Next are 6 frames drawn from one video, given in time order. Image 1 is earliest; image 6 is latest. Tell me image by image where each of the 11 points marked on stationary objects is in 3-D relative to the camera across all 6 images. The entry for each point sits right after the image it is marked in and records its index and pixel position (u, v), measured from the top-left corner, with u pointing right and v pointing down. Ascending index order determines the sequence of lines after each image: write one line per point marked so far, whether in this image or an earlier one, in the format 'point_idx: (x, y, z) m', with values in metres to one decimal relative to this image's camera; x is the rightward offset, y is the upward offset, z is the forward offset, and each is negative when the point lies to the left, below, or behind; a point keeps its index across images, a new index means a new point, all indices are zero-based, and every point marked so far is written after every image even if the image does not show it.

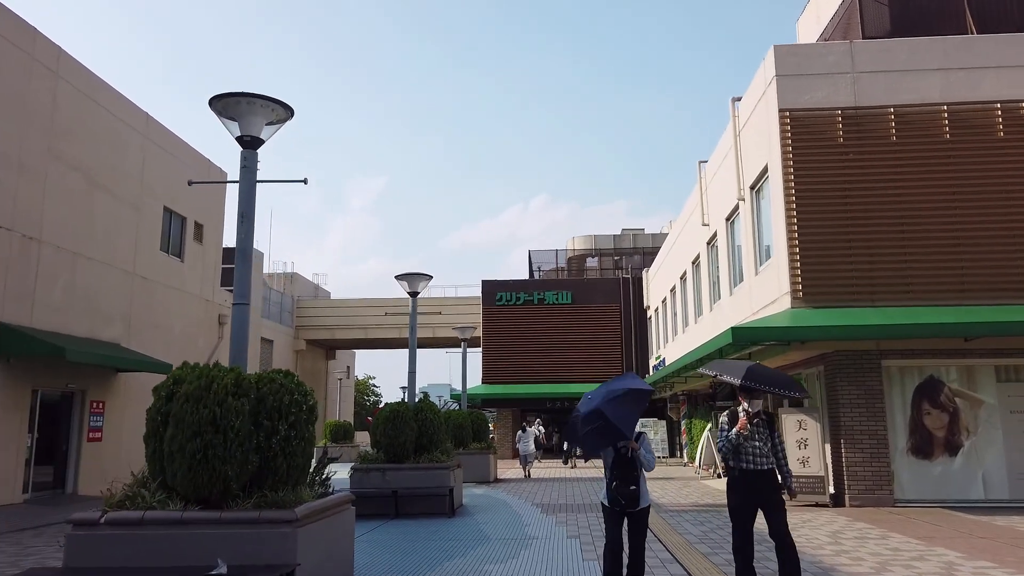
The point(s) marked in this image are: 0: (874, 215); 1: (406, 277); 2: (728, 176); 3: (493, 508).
0: (+6.4, +1.3, +13.7) m
1: (-2.0, +0.2, +14.5) m
2: (+5.0, +2.6, +17.7) m
3: (-0.4, -4.0, +14.0) m
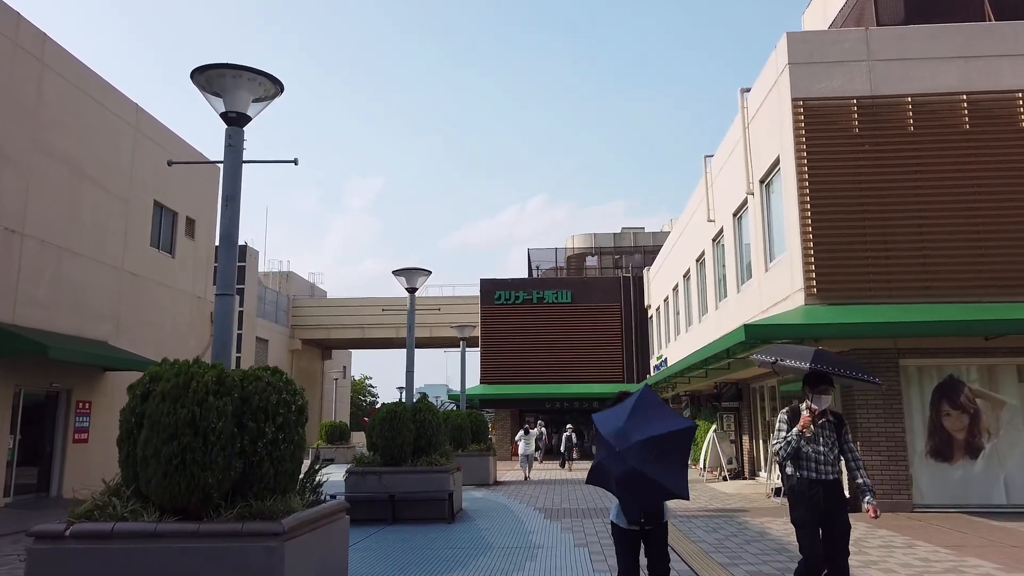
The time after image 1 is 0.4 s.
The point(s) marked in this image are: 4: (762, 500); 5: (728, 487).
0: (+6.5, +1.4, +13.1) m
1: (-2.0, +0.3, +14.0) m
2: (+5.0, +2.6, +17.1) m
3: (-0.3, -3.9, +13.4) m
4: (+4.7, -4.0, +14.5) m
5: (+4.9, -4.5, +17.5) m
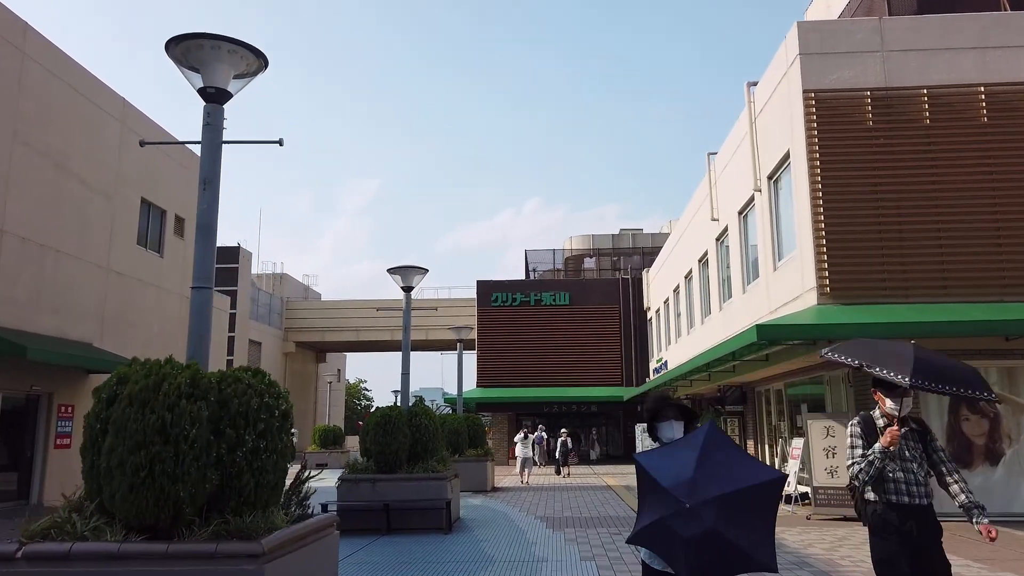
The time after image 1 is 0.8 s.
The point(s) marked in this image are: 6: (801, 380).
0: (+6.5, +1.4, +12.6) m
1: (-2.0, +0.3, +13.4) m
2: (+5.0, +2.6, +16.6) m
3: (-0.3, -3.9, +12.9) m
4: (+4.7, -4.0, +14.0) m
5: (+4.9, -4.5, +17.0) m
6: (+5.9, -1.9, +15.7) m
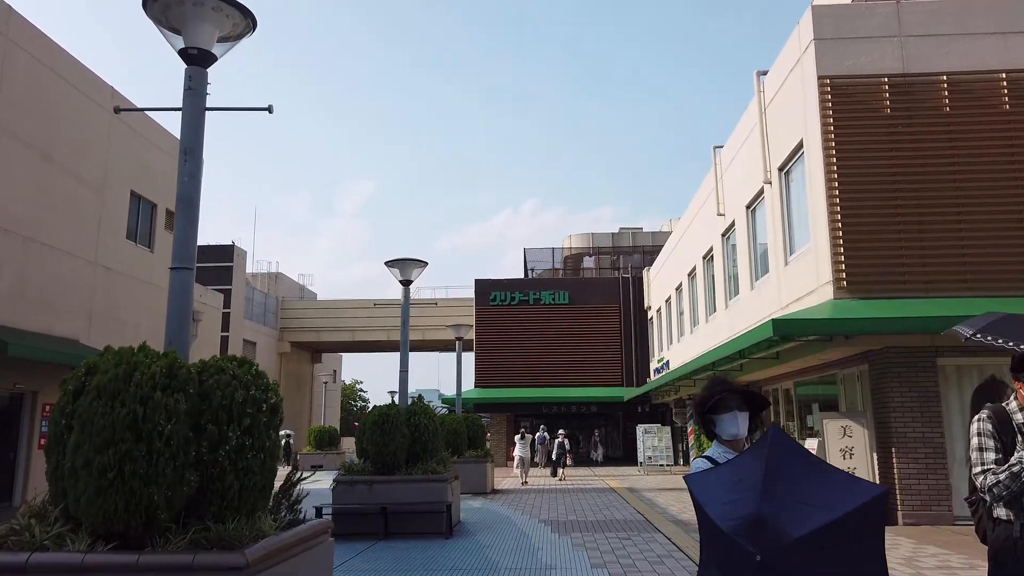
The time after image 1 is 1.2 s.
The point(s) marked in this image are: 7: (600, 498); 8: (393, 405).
0: (+6.5, +1.5, +12.1) m
1: (-1.9, +0.4, +12.9) m
2: (+5.0, +2.7, +16.1) m
3: (-0.3, -3.8, +12.3) m
4: (+4.8, -3.9, +13.5) m
5: (+4.9, -4.5, +16.5) m
6: (+5.9, -1.8, +15.2) m
7: (+1.9, -4.6, +16.8) m
8: (-1.9, -1.8, +12.2) m
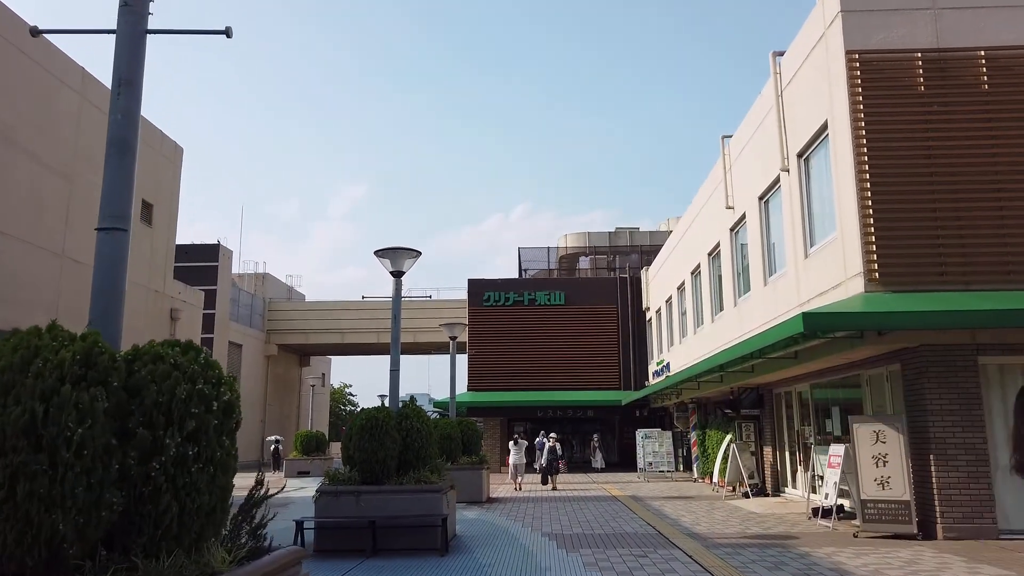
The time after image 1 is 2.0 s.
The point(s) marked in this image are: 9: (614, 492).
0: (+6.5, +1.6, +11.2) m
1: (-1.9, +0.6, +11.8) m
2: (+5.0, +2.8, +15.1) m
3: (-0.3, -3.7, +11.3) m
4: (+4.8, -3.8, +12.4) m
5: (+4.9, -4.4, +15.5) m
6: (+5.9, -1.7, +14.2) m
7: (+1.9, -4.5, +15.7) m
8: (-1.9, -1.7, +11.1) m
9: (+2.6, -5.3, +19.9) m
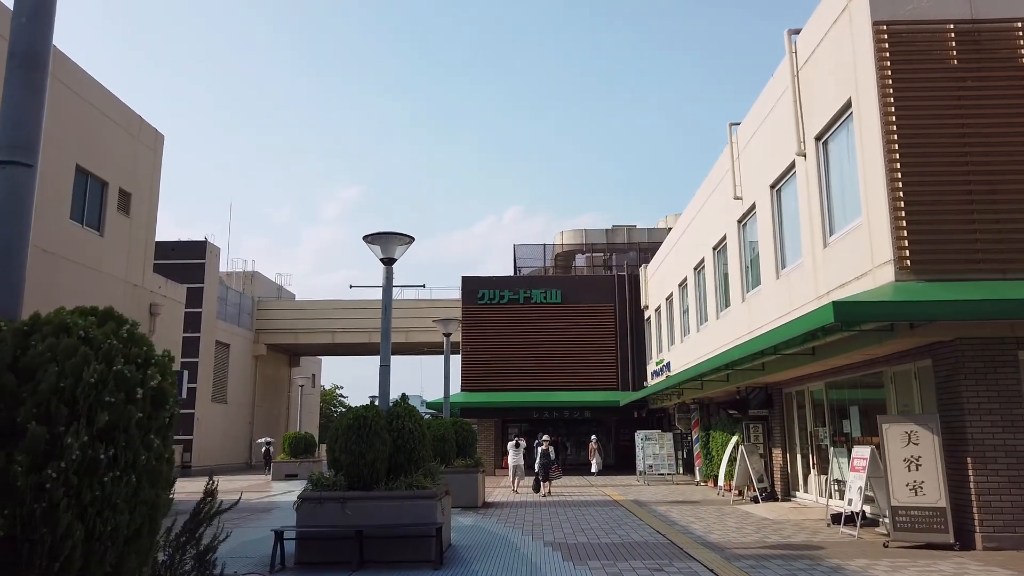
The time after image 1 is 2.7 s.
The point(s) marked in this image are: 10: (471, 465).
0: (+6.6, +1.7, +10.3) m
1: (-1.9, +0.7, +10.9) m
2: (+5.0, +2.9, +14.3) m
3: (-0.3, -3.5, +10.3) m
4: (+4.7, -3.7, +11.6) m
5: (+4.8, -4.2, +14.6) m
6: (+5.9, -1.5, +13.3) m
7: (+1.8, -4.4, +14.9) m
8: (-1.9, -1.5, +10.1) m
9: (+2.5, -5.2, +19.0) m
10: (-0.9, -3.9, +17.0) m
